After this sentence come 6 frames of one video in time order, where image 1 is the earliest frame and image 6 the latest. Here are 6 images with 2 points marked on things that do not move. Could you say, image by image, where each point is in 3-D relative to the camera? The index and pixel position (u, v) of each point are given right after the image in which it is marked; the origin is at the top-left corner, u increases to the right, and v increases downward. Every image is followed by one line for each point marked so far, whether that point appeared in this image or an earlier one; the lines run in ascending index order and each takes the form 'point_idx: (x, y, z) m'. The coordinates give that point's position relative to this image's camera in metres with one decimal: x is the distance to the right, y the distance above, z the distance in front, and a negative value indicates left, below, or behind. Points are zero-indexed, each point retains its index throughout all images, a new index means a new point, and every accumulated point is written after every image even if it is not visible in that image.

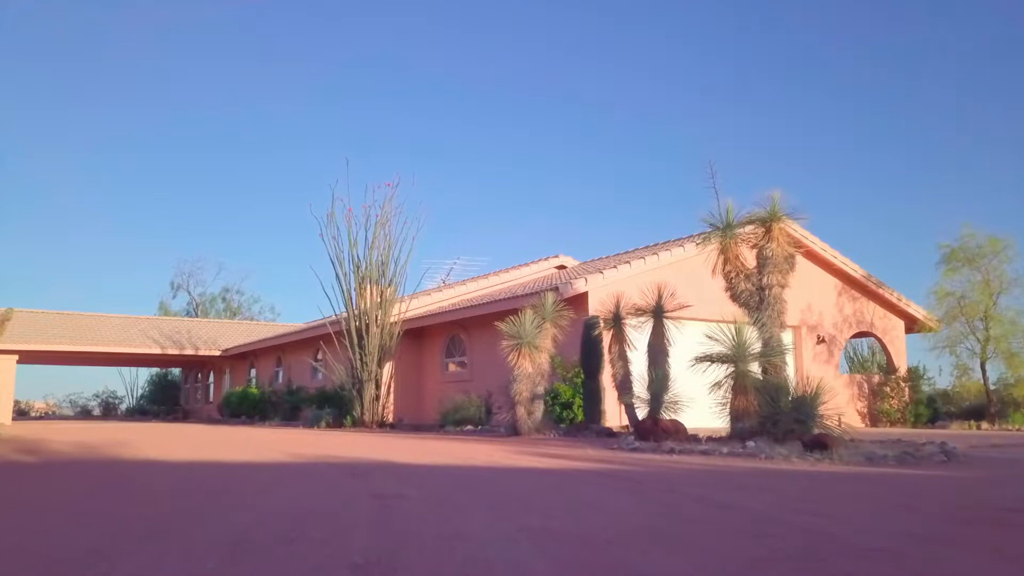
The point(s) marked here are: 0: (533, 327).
0: (+0.4, -0.7, +15.6) m
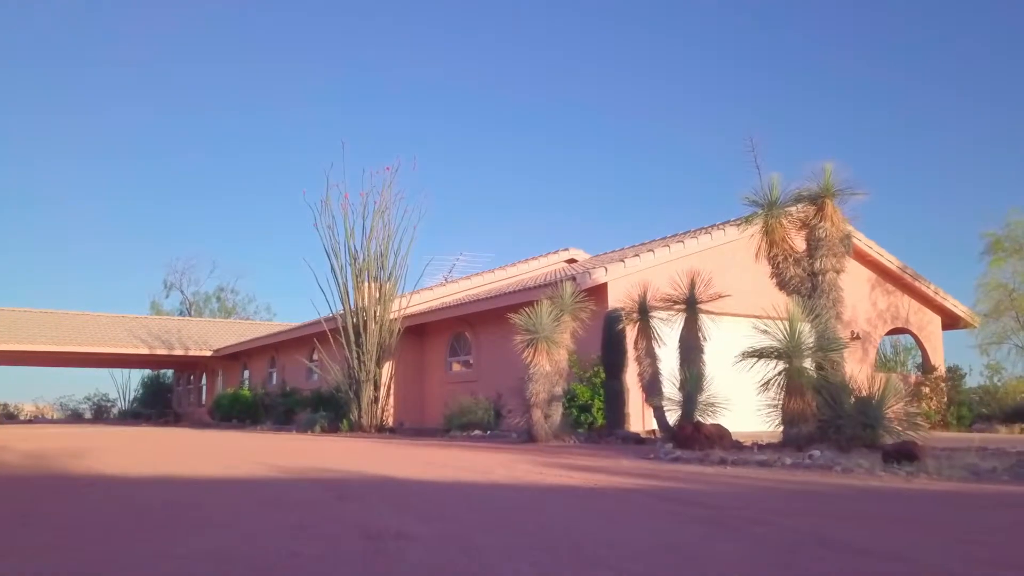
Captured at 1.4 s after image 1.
0: (+0.6, -0.5, +13.8) m
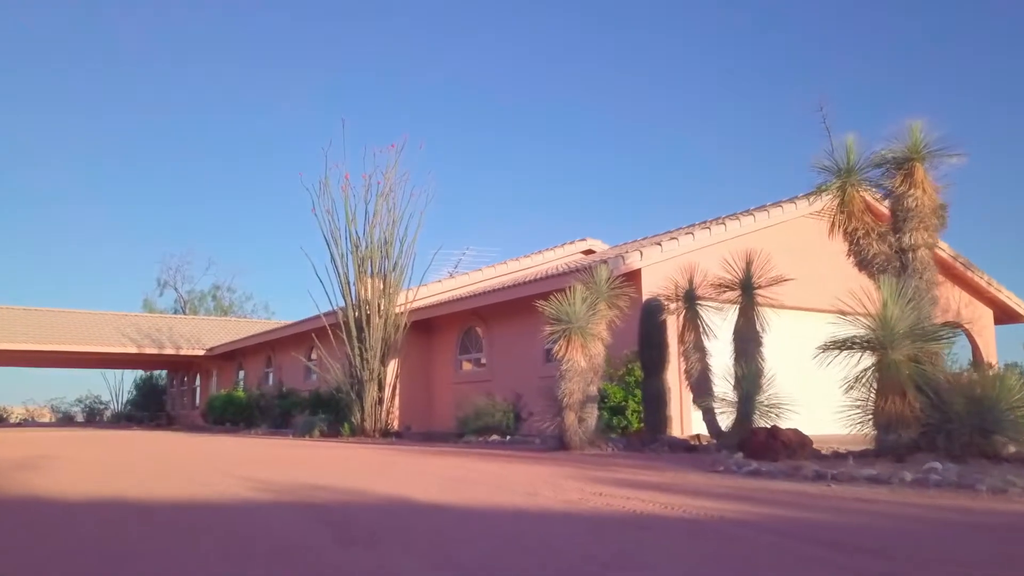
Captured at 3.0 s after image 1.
0: (+1.0, -0.3, +11.9) m
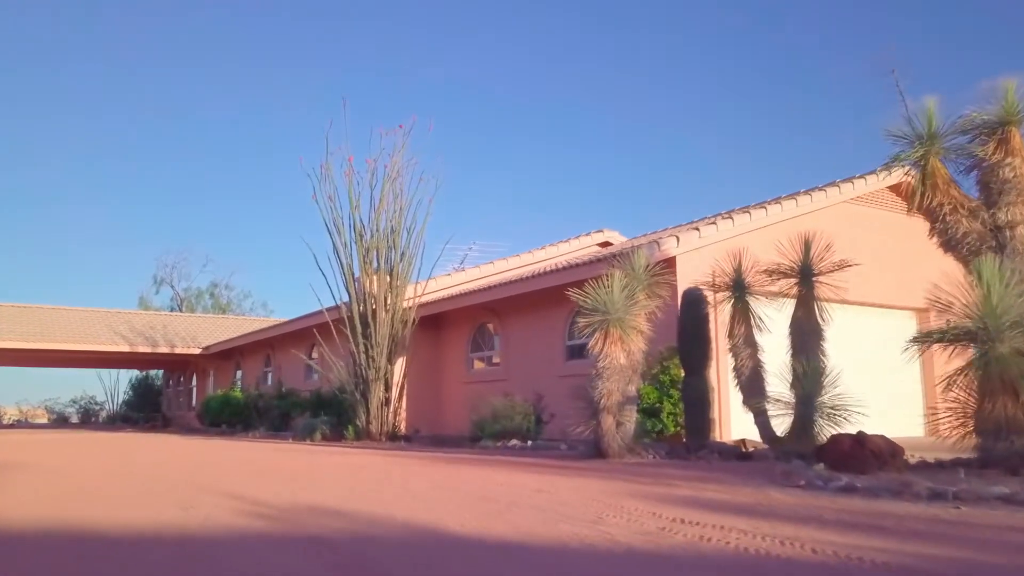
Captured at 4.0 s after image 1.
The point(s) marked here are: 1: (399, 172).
0: (+1.3, -0.1, +10.5) m
1: (-2.3, +2.3, +18.4) m
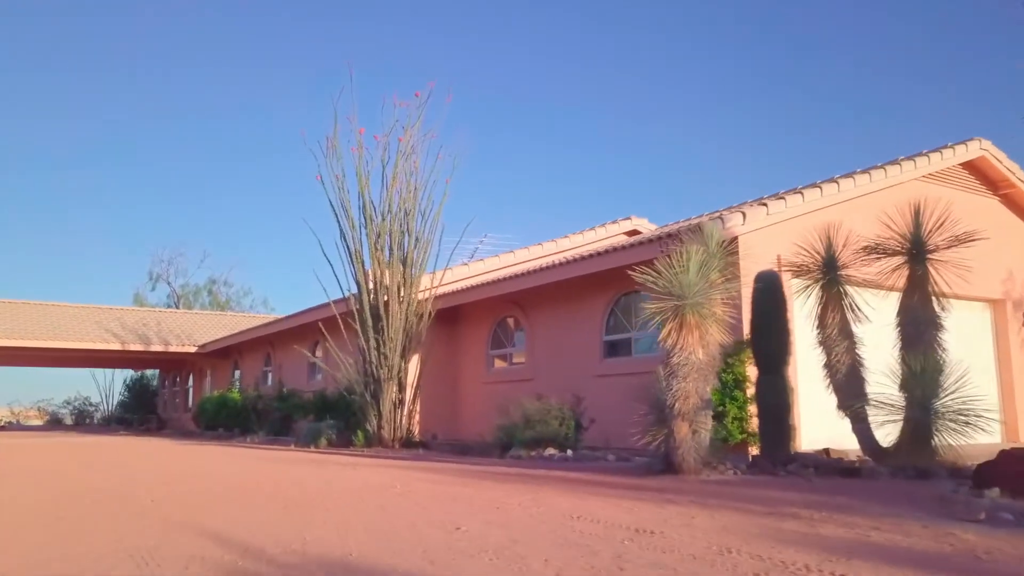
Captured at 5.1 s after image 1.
0: (+1.8, +0.1, +8.6) m
1: (-1.8, +2.5, +16.5) m
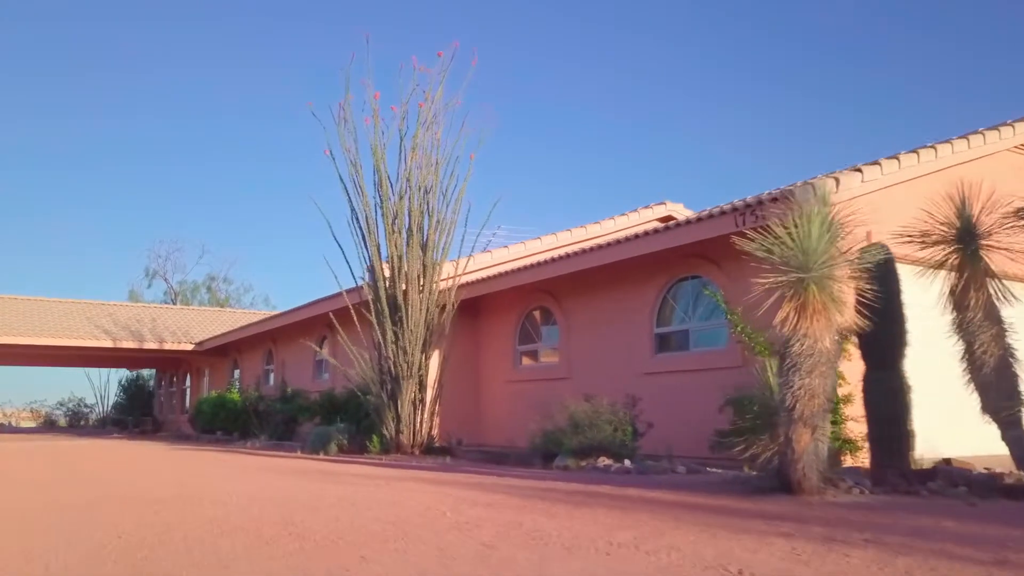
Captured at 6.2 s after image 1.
0: (+2.4, +0.3, +6.8) m
1: (-1.3, +2.8, +14.7) m
